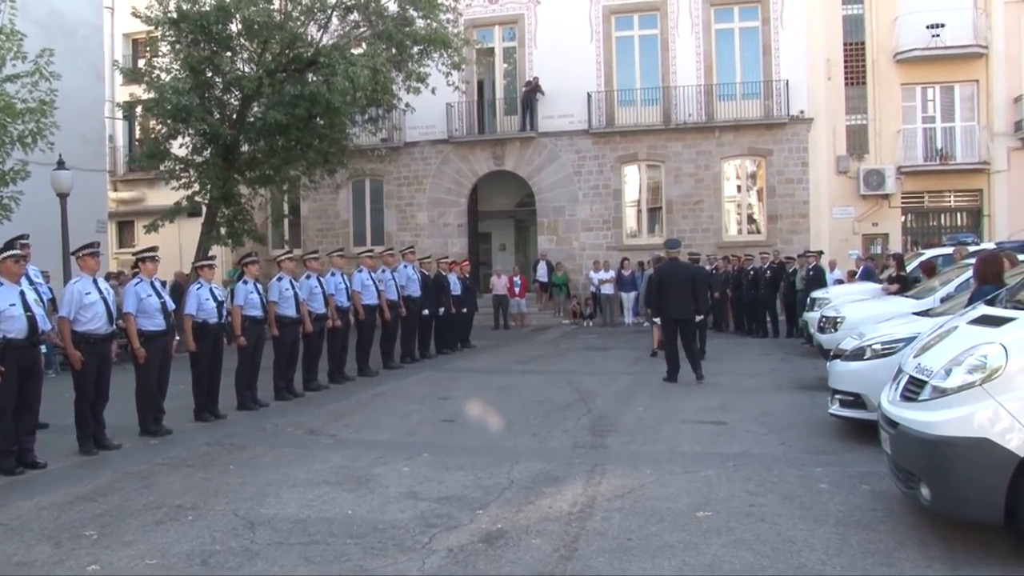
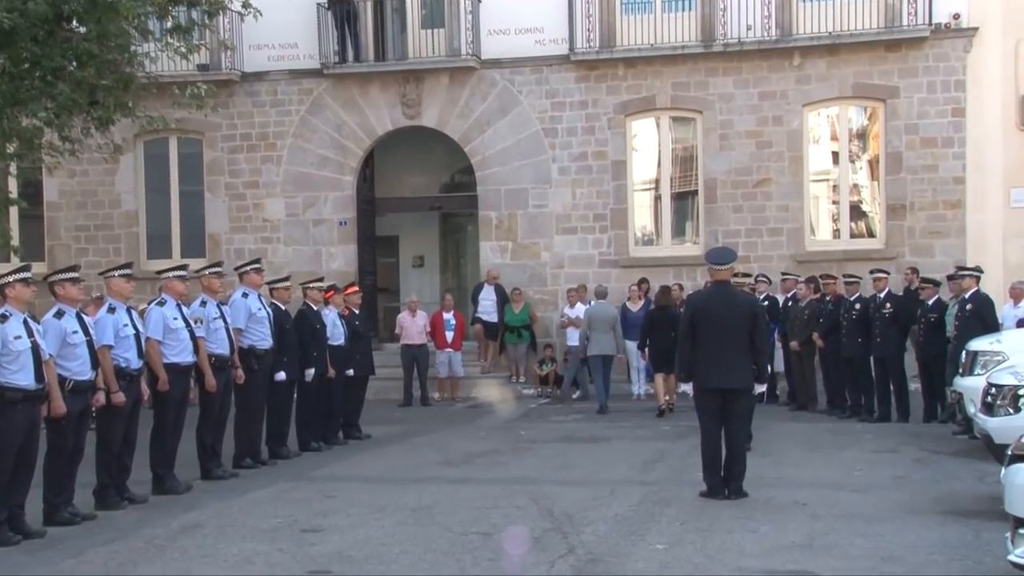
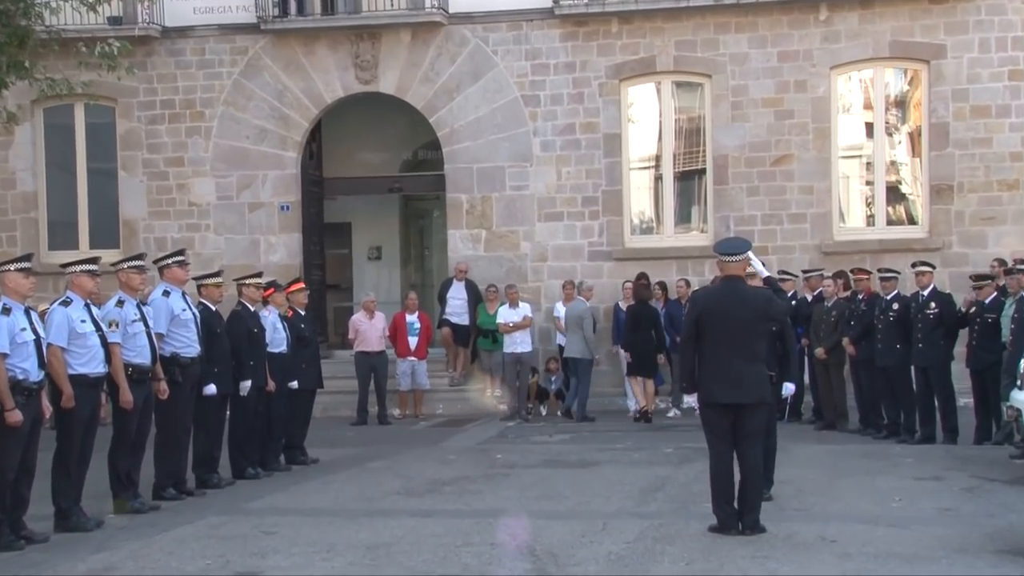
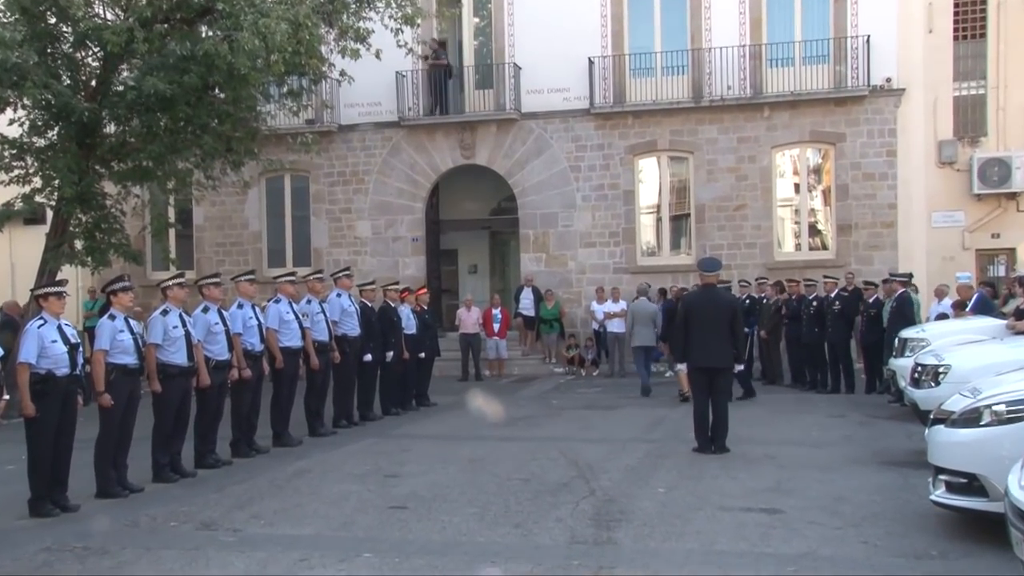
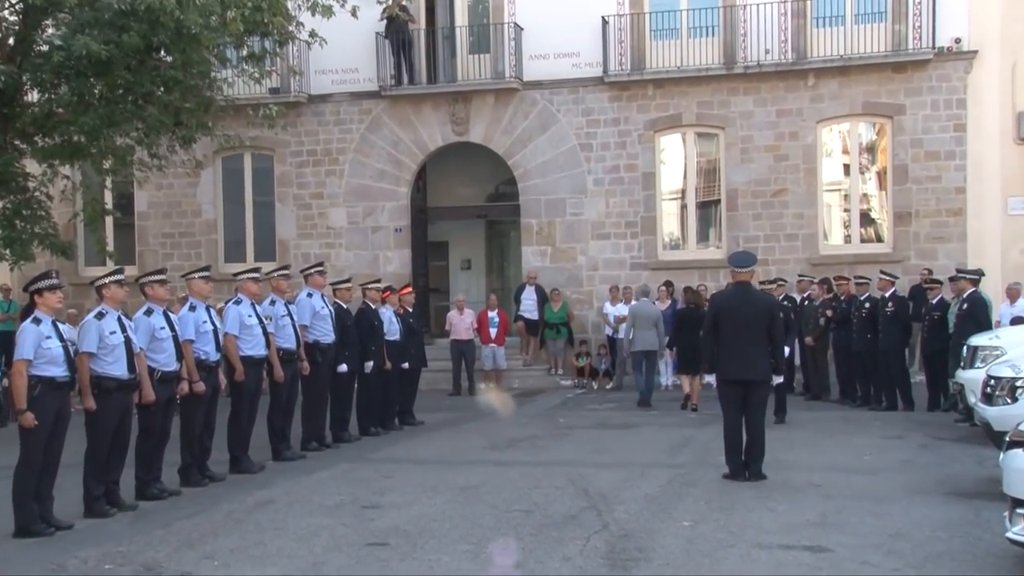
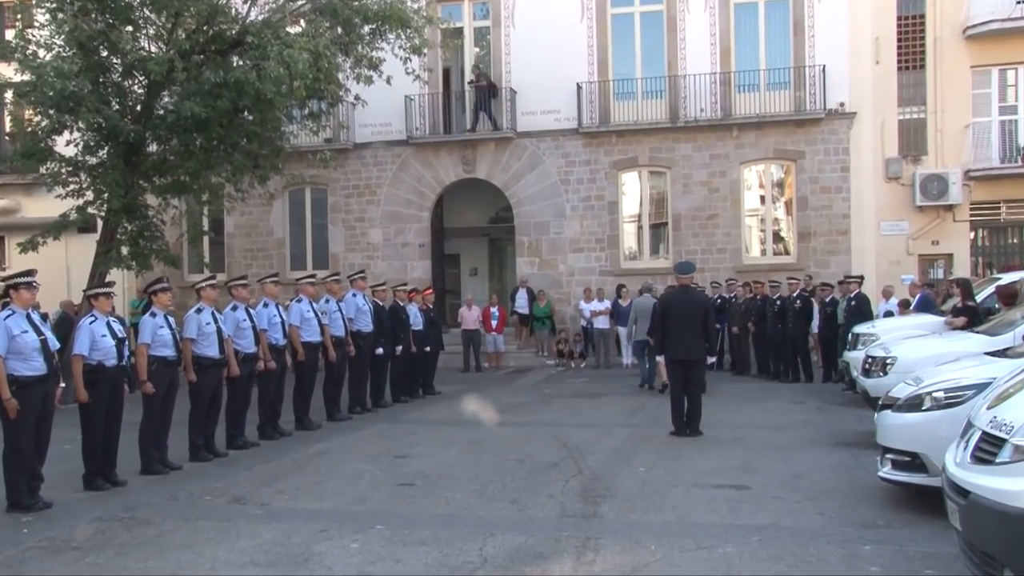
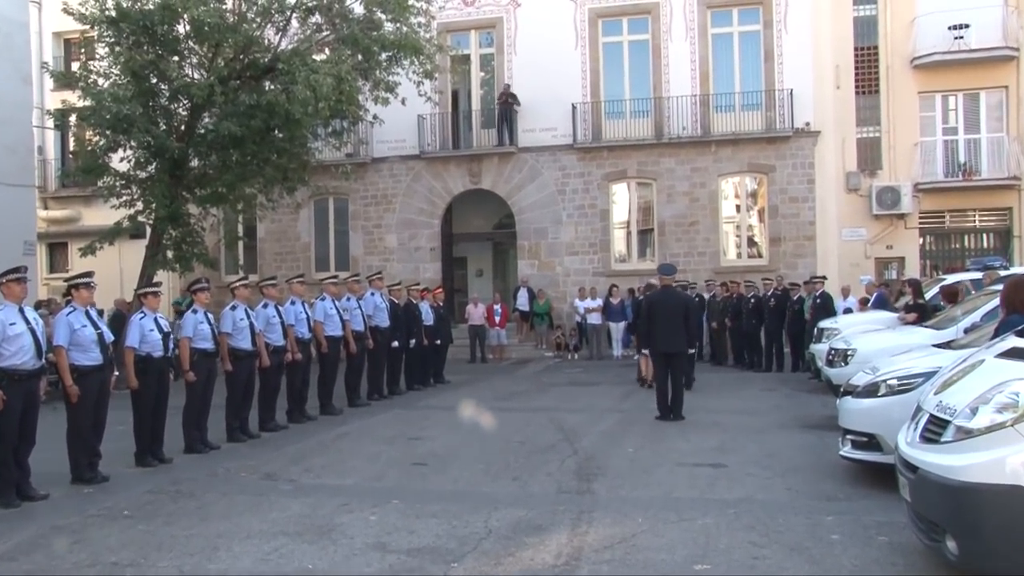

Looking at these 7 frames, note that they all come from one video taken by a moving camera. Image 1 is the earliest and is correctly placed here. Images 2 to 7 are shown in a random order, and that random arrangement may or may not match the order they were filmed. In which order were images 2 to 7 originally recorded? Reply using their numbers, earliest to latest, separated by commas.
7, 6, 4, 5, 2, 3
